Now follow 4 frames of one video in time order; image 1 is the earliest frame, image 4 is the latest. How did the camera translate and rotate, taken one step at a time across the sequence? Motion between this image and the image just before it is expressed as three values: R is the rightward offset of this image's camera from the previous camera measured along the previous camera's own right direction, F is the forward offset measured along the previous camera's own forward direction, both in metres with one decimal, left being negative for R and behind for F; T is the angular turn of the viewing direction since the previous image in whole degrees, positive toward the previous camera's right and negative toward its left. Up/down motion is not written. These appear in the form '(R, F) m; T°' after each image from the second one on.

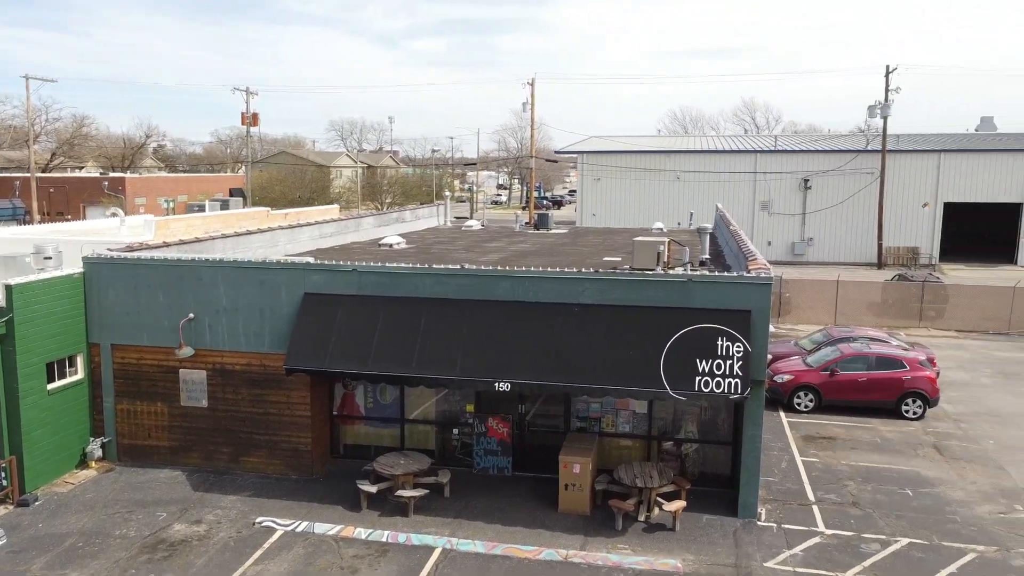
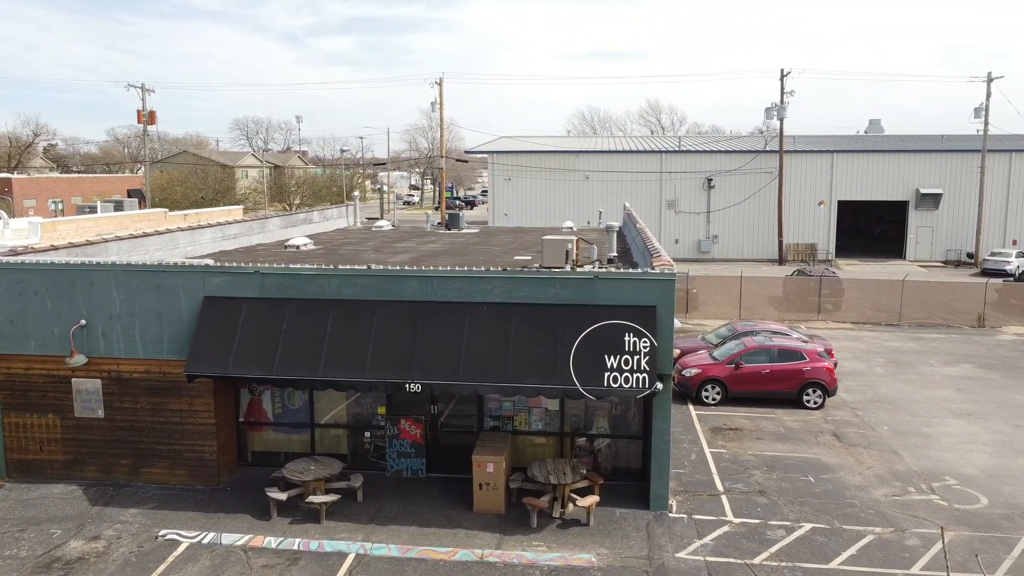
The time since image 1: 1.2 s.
(+0.1, +0.1) m; +6°
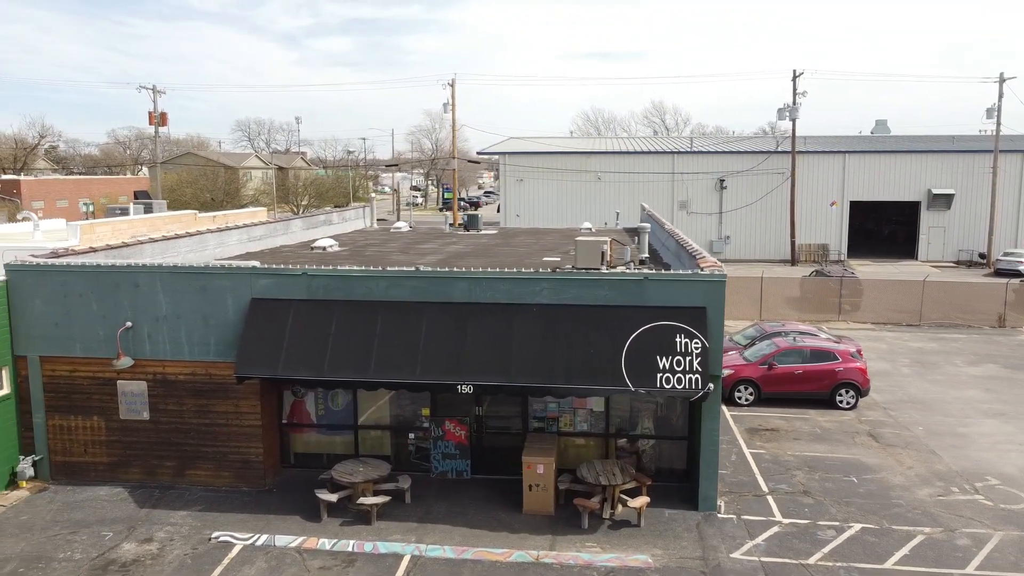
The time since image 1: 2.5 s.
(-0.8, 0.0) m; 0°
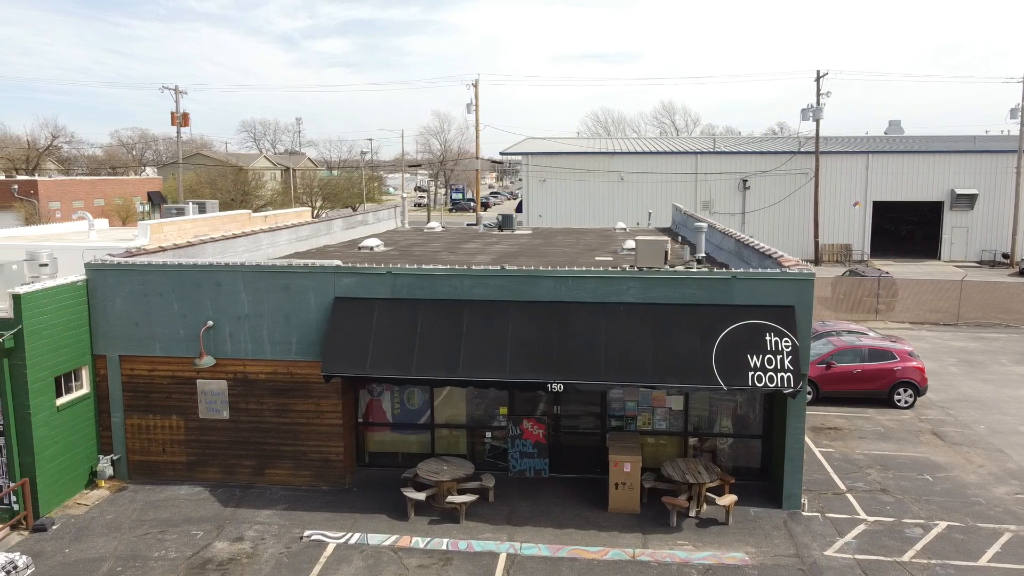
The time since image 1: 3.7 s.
(-1.4, 0.0) m; 0°
